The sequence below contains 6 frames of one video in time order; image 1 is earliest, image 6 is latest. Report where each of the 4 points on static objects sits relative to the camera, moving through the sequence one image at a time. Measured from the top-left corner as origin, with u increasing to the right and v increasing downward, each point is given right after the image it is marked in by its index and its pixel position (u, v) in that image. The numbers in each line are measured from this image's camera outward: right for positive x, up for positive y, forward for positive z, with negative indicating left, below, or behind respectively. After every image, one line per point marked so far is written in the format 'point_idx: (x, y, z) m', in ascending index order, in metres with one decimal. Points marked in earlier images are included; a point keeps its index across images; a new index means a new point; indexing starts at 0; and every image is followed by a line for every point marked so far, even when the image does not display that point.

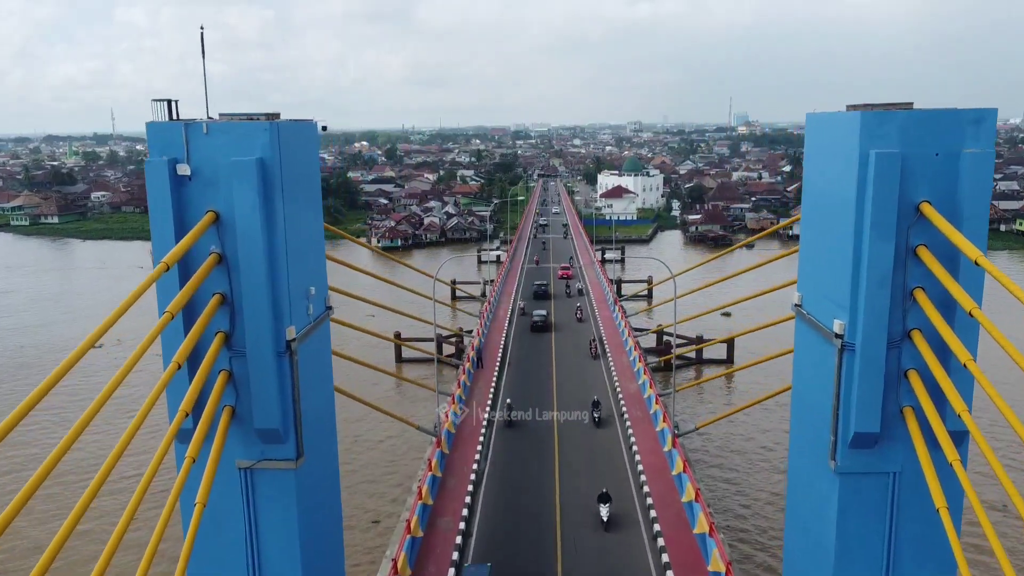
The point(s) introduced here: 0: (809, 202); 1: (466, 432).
0: (+3.1, +0.9, +7.3) m
1: (-1.1, -3.6, +17.1) m
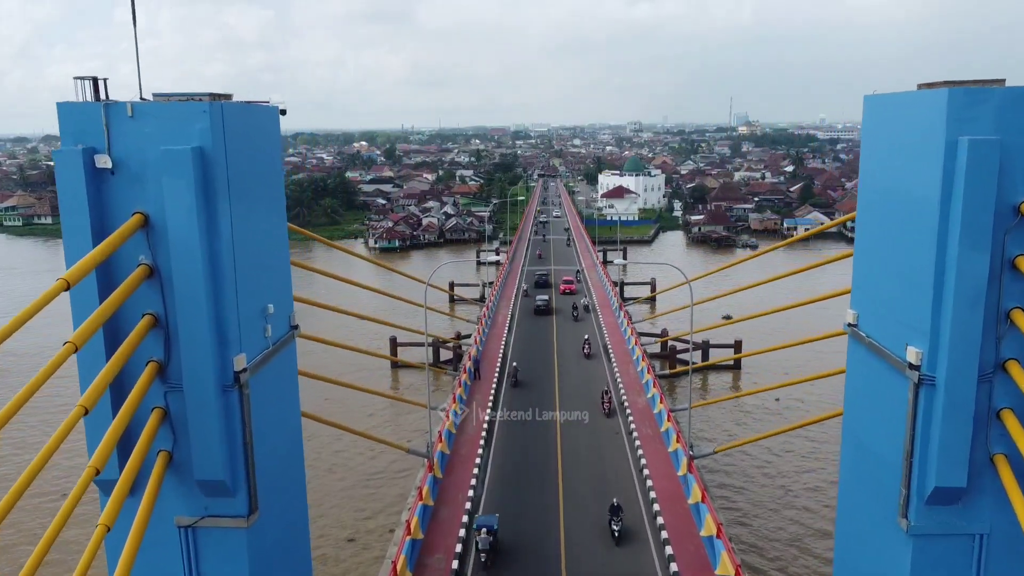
0: (+3.1, +0.7, +6.1) m
1: (-1.1, -3.8, +15.9) m
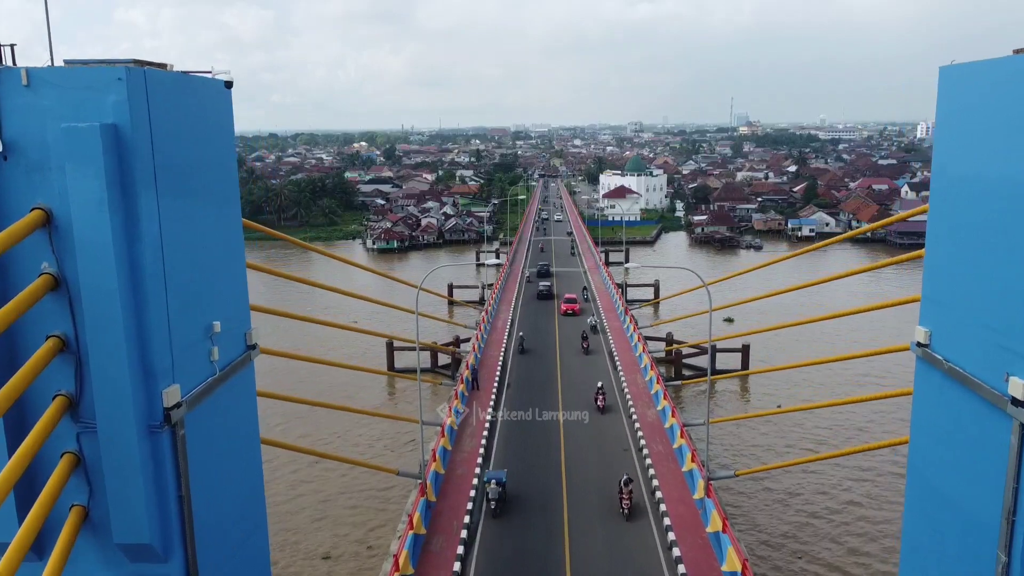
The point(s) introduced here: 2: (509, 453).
0: (+3.1, +0.7, +5.1) m
1: (-1.1, -3.9, +14.8) m
2: (-0.1, -3.8, +16.1) m
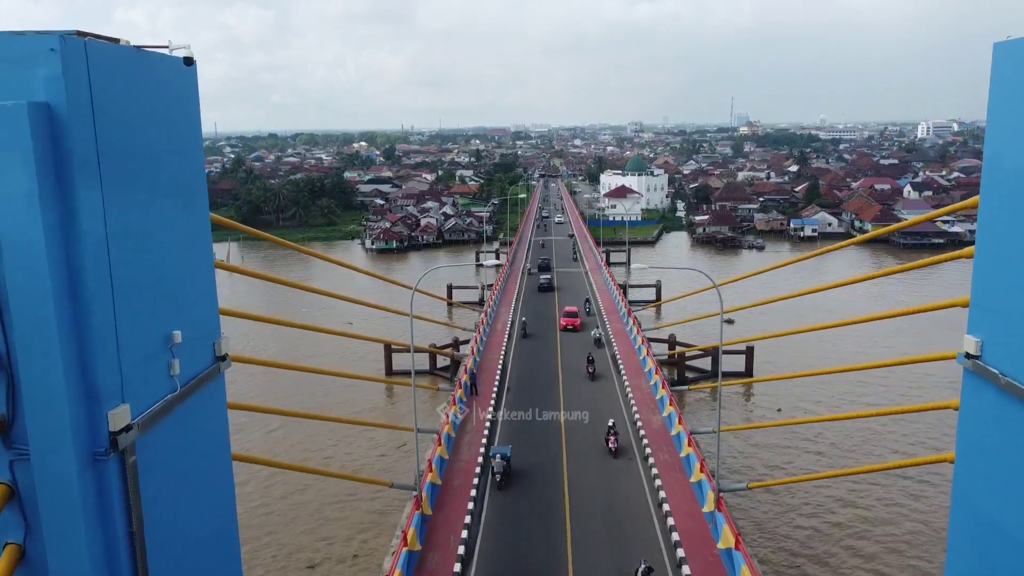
0: (+3.1, +0.6, +4.5) m
1: (-1.1, -3.9, +14.2) m
2: (-0.1, -3.8, +15.5) m
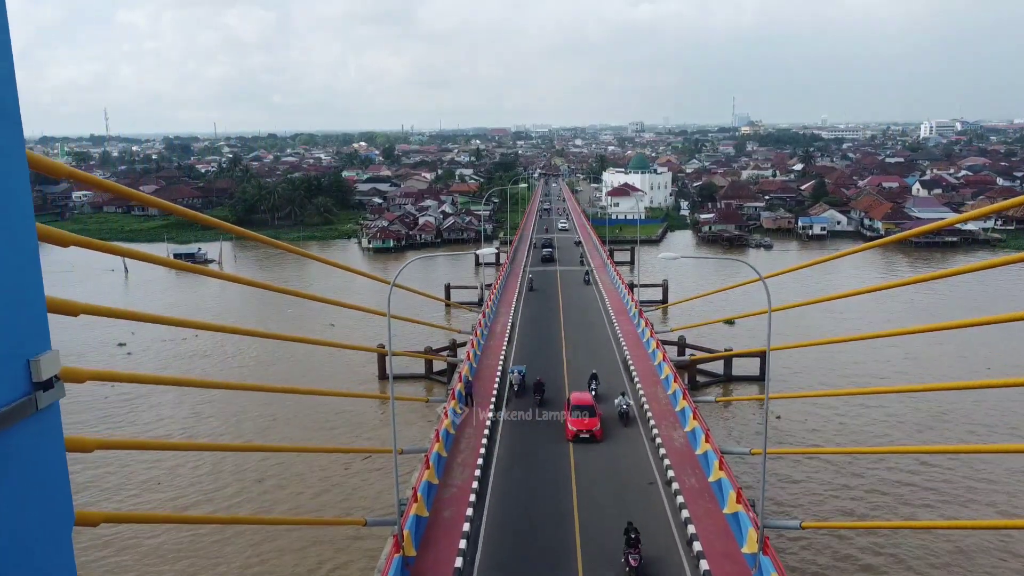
0: (+3.1, +0.7, +2.7) m
1: (-1.1, -3.8, +12.4) m
2: (-0.1, -3.7, +13.7) m
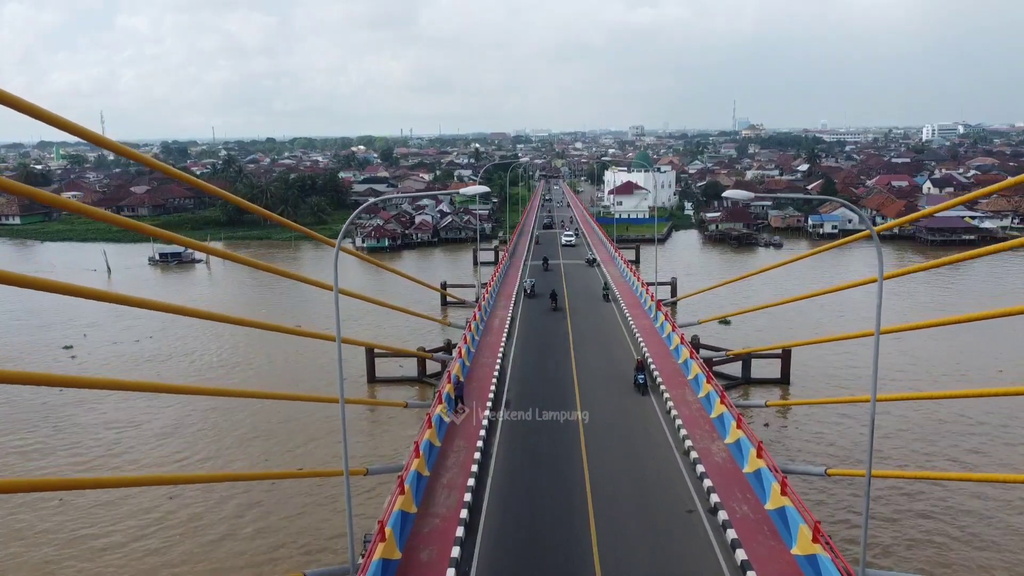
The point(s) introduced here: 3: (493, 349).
0: (+3.1, +1.1, +0.2) m
1: (-1.1, -3.5, +9.9) m
2: (-0.1, -3.4, +11.2) m
3: (-0.5, -1.8, +19.6) m
